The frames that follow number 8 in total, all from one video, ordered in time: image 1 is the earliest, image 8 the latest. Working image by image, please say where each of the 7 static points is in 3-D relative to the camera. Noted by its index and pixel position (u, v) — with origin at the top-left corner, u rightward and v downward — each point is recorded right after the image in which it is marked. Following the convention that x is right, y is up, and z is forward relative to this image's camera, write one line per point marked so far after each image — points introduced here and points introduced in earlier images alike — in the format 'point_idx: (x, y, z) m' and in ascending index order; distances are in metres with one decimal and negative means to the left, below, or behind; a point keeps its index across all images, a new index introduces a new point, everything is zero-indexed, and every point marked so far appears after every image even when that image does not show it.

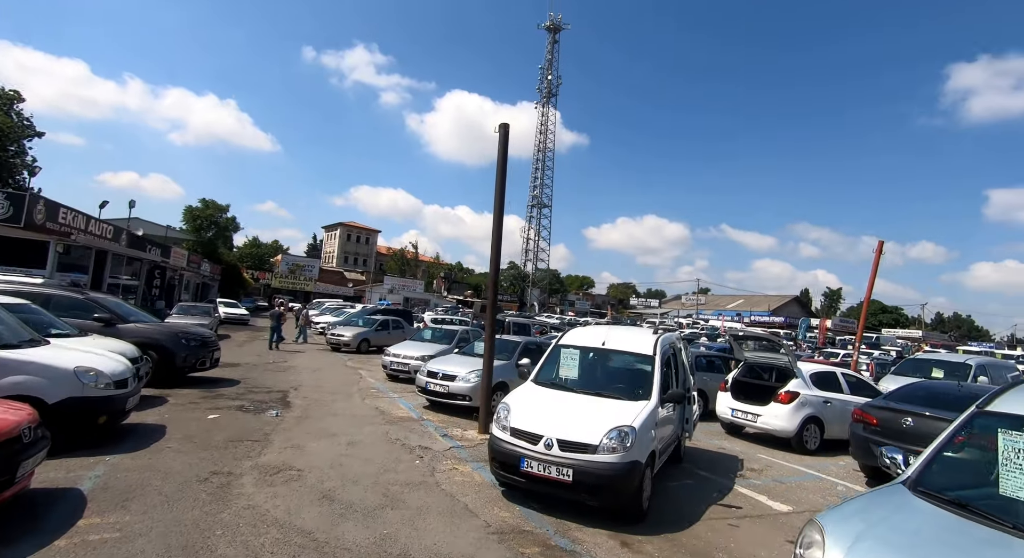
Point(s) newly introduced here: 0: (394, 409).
0: (-2.1, -2.3, +9.1) m
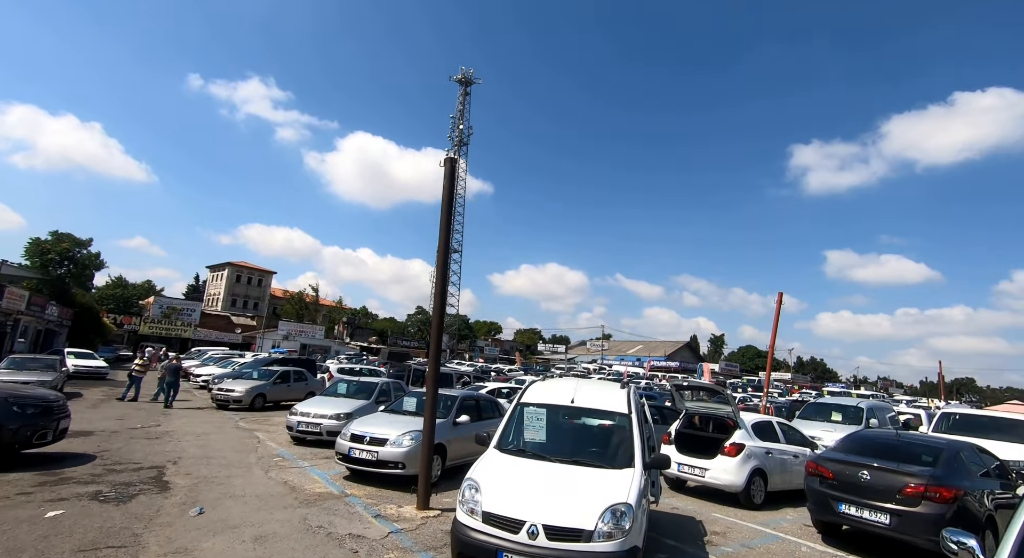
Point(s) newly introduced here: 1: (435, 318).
0: (-3.0, -3.1, +7.6) m
1: (-1.1, -0.5, +7.3) m
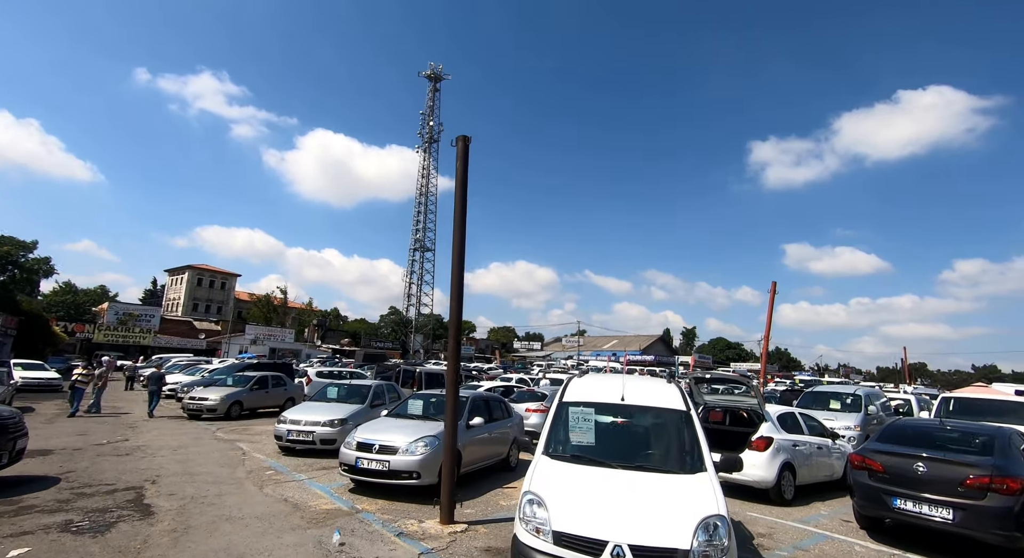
0: (-2.7, -3.0, +6.8) m
1: (-0.8, -0.4, +6.6) m
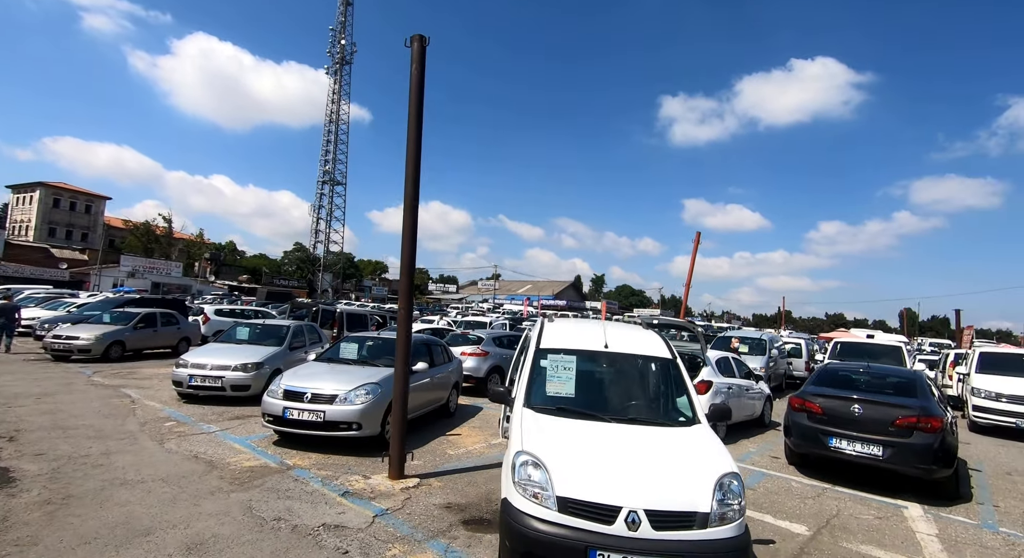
0: (-3.3, -2.0, +5.8) m
1: (-1.2, +0.5, +5.7) m
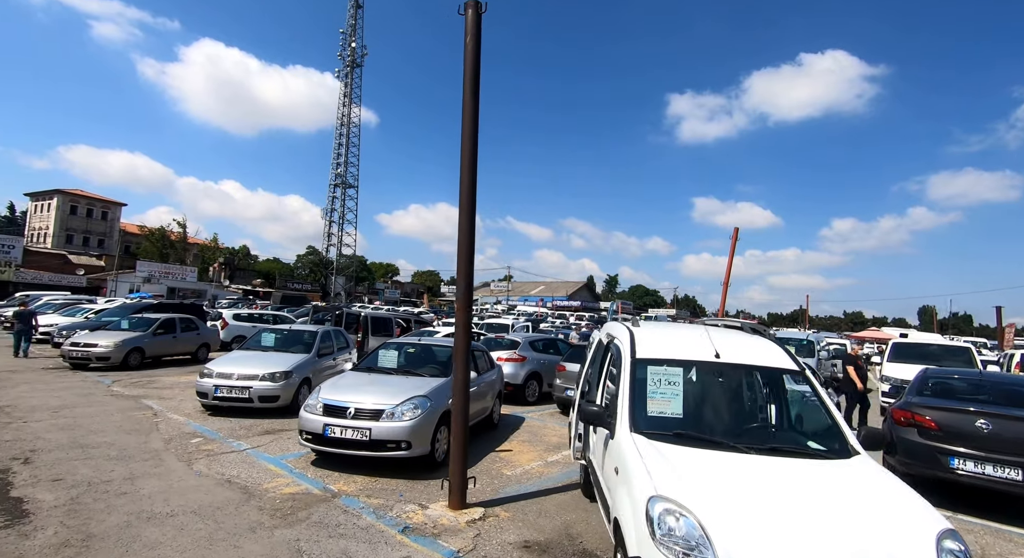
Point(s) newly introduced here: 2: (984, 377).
0: (-2.5, -2.1, +5.2) m
1: (-0.5, +0.5, +5.0) m
2: (+6.3, -1.3, +6.8) m
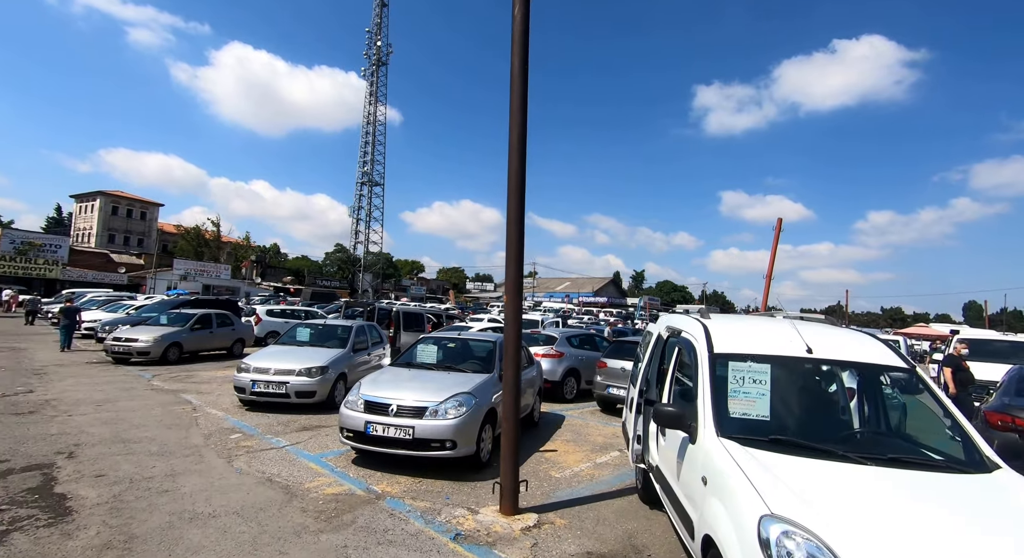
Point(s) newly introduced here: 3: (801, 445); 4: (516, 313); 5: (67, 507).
0: (-2.0, -2.0, +5.0) m
1: (0.0, +0.6, +4.7) m
2: (+6.9, -1.2, +6.2) m
3: (+1.6, -0.9, +2.8) m
4: (0.0, -0.3, +4.5) m
5: (-3.7, -1.9, +4.2) m
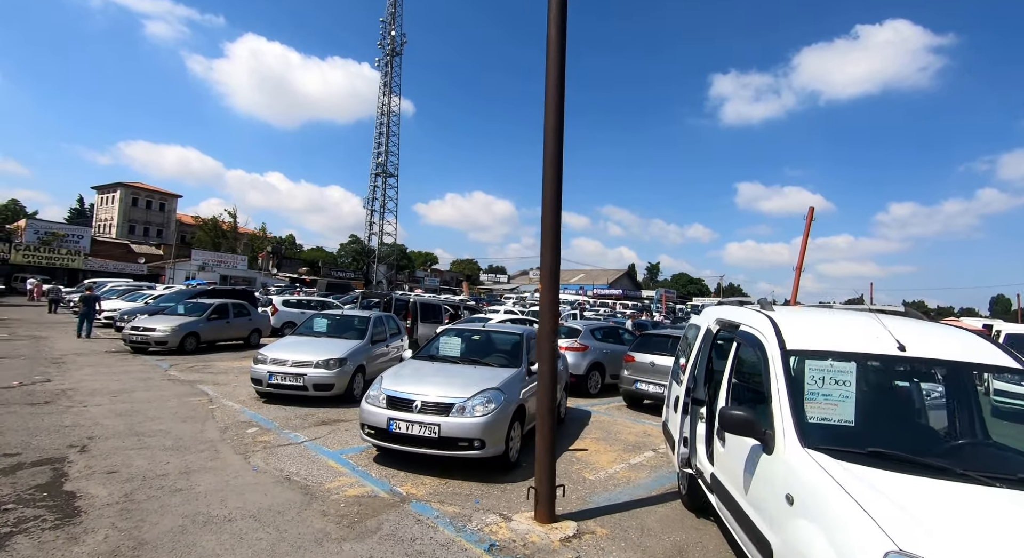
0: (-1.7, -1.9, +4.7) m
1: (+0.3, +0.7, +4.3) m
2: (+7.2, -1.1, +5.6) m
3: (+1.8, -0.8, +2.4) m
4: (+0.3, -0.2, +4.2) m
5: (-3.4, -1.8, +4.0) m
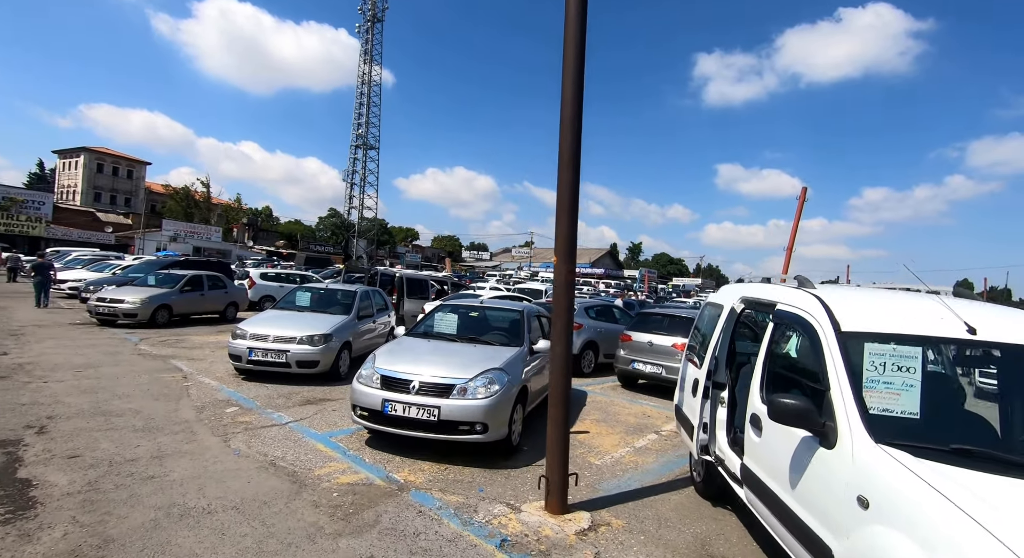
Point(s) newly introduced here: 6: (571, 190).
0: (-1.7, -1.6, +4.3) m
1: (+0.4, +0.9, +3.9) m
2: (+7.2, -0.9, +5.6) m
3: (+2.0, -0.7, +2.1) m
4: (+0.4, 0.0, +3.8) m
5: (-3.3, -1.5, +3.5) m
6: (+0.5, +0.6, +3.9) m
